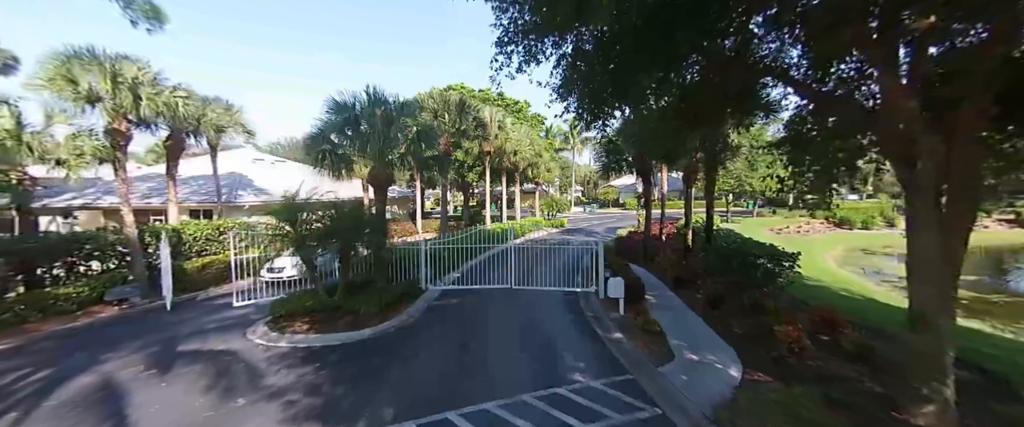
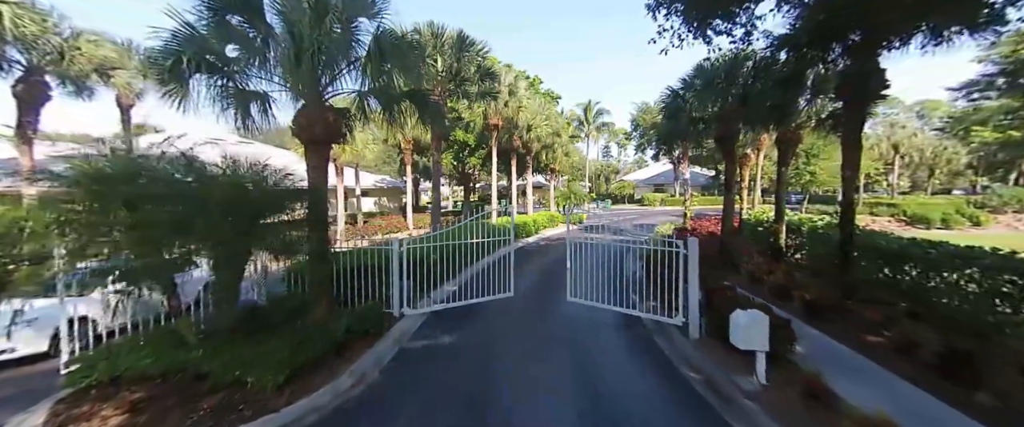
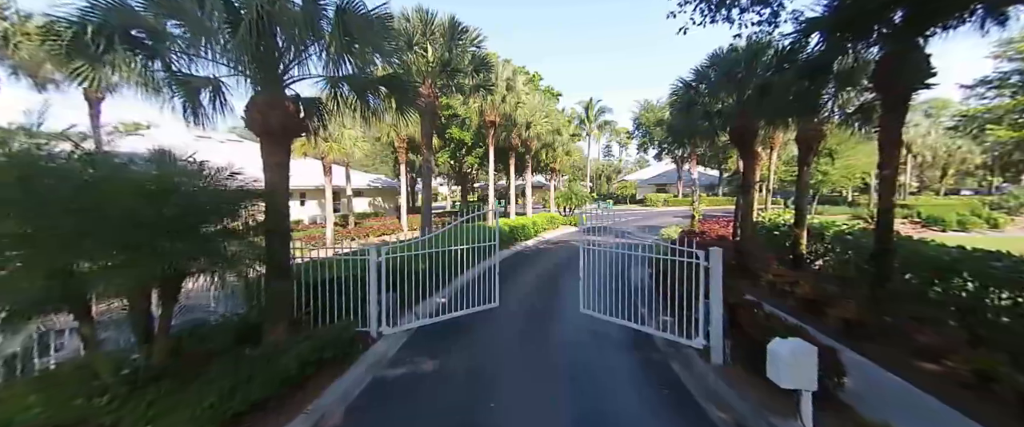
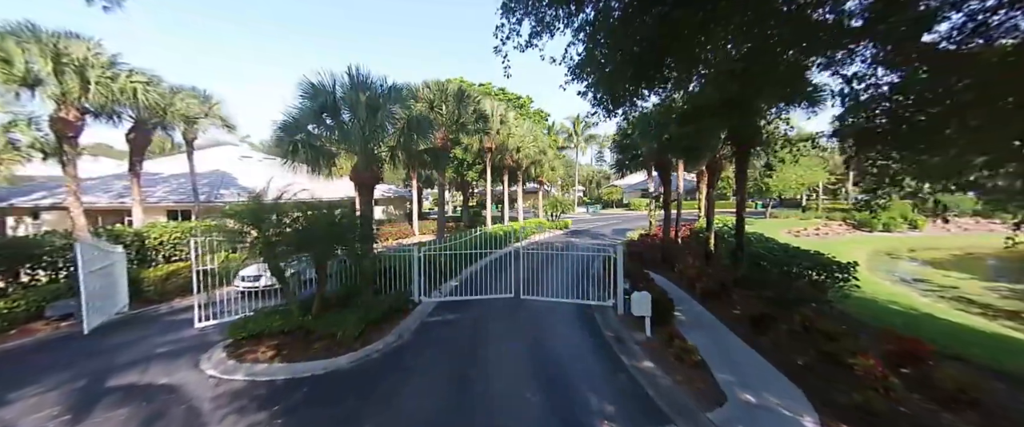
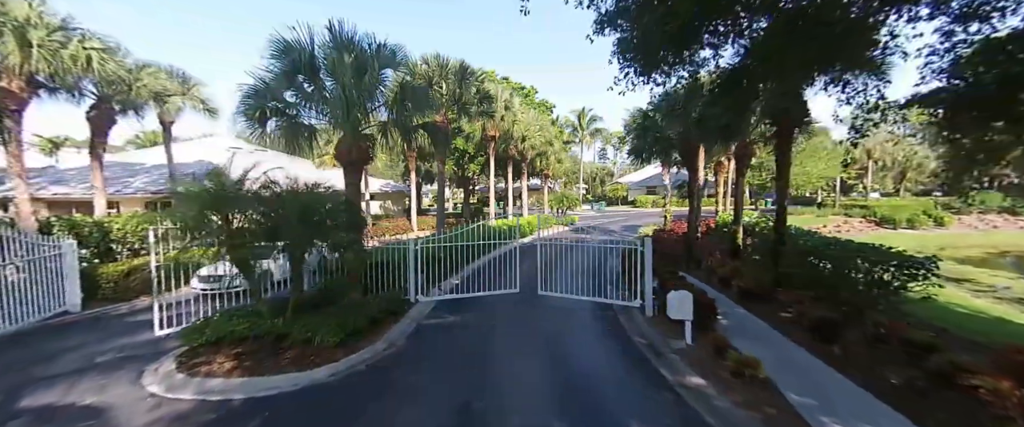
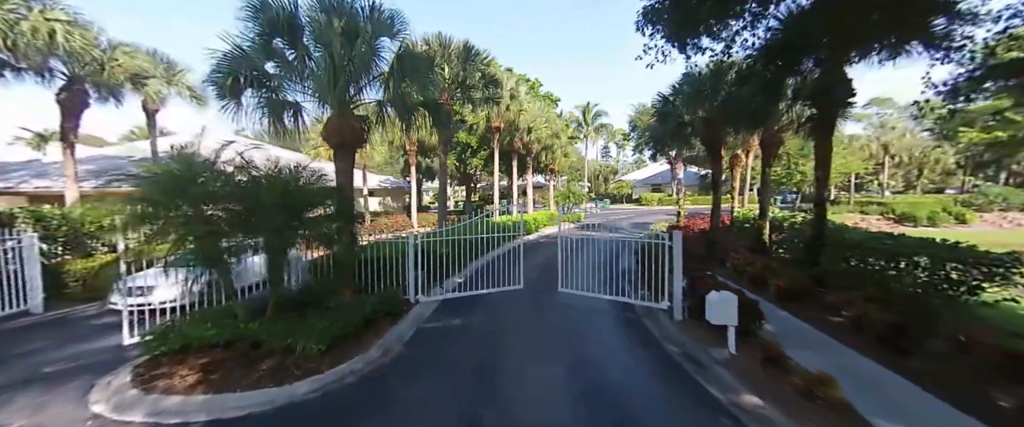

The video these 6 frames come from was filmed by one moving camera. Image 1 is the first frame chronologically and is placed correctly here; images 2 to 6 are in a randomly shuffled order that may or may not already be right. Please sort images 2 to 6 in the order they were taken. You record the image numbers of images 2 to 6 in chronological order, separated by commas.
4, 5, 6, 2, 3
